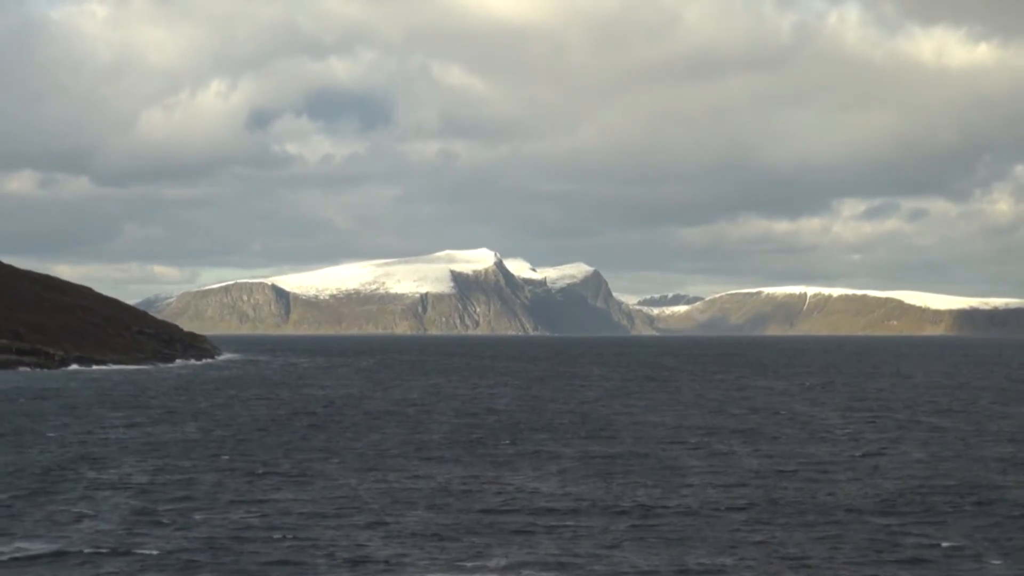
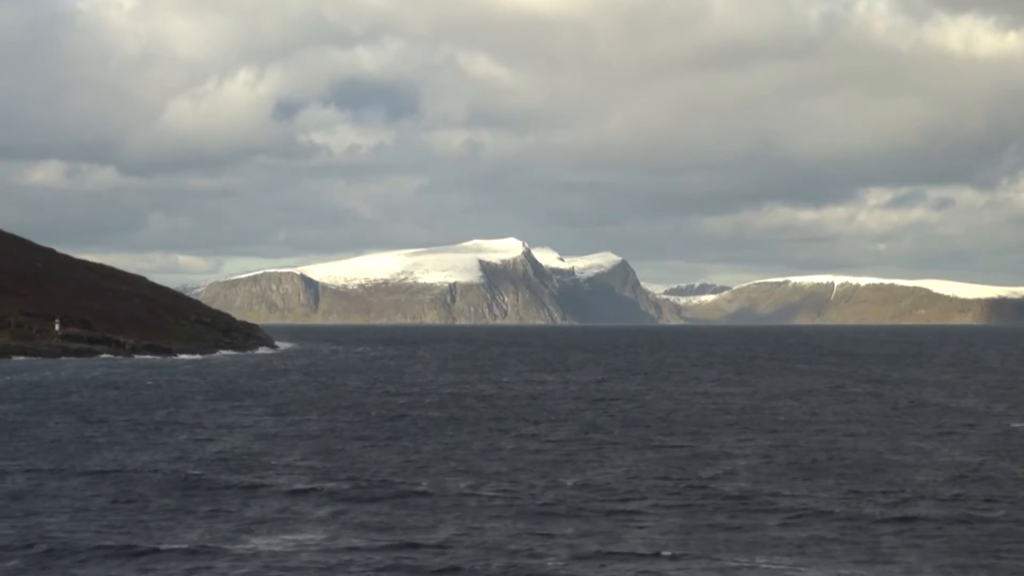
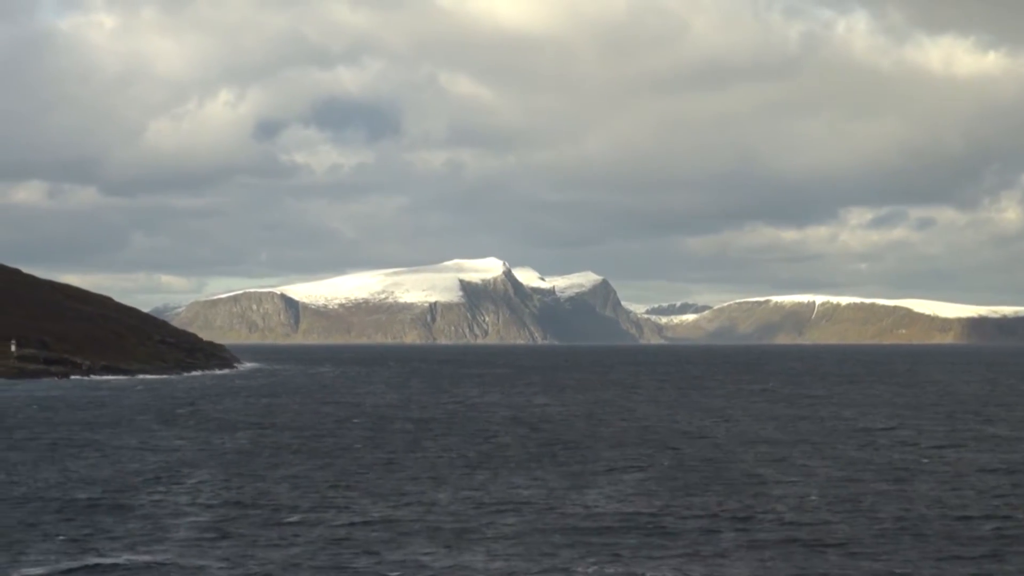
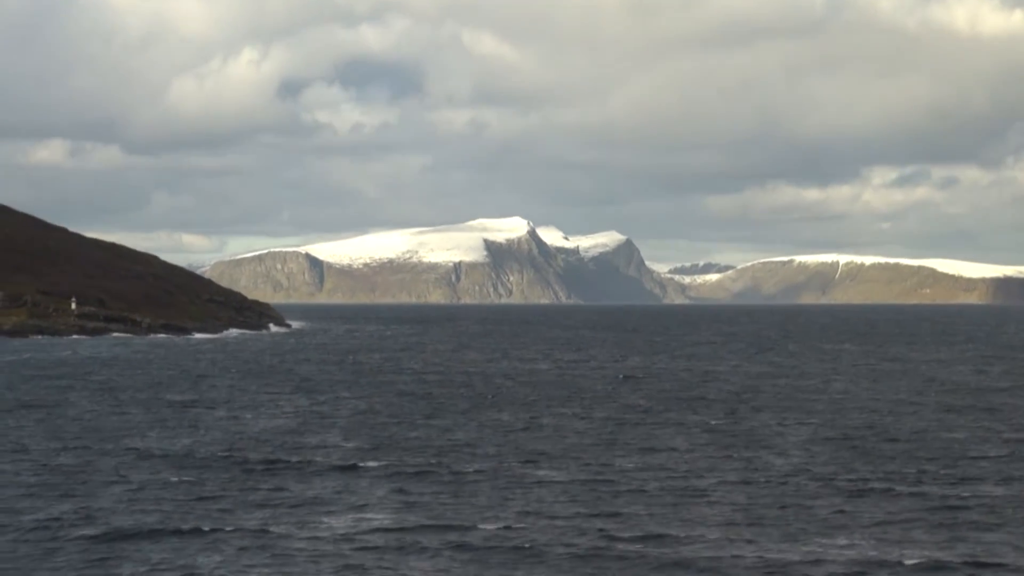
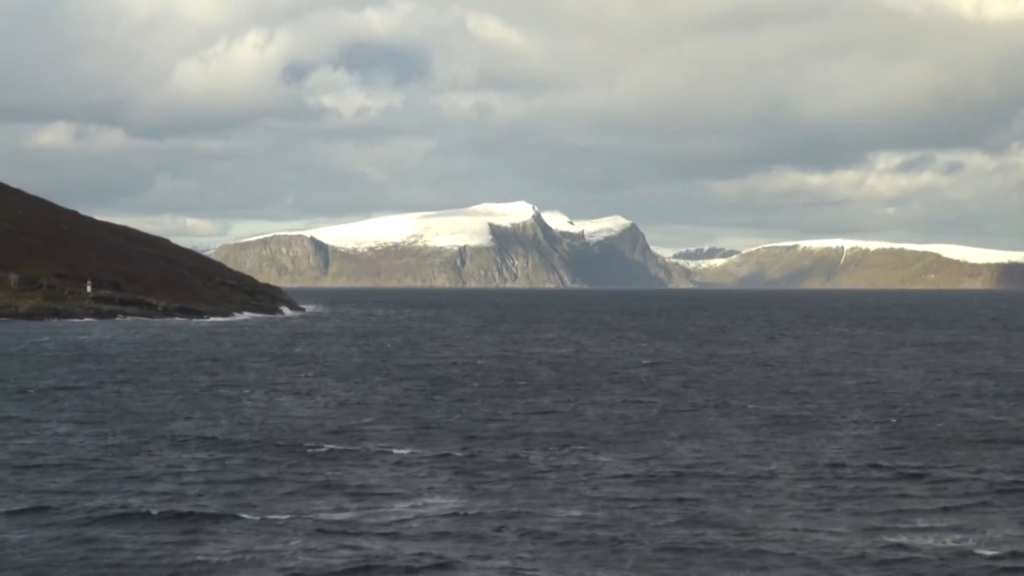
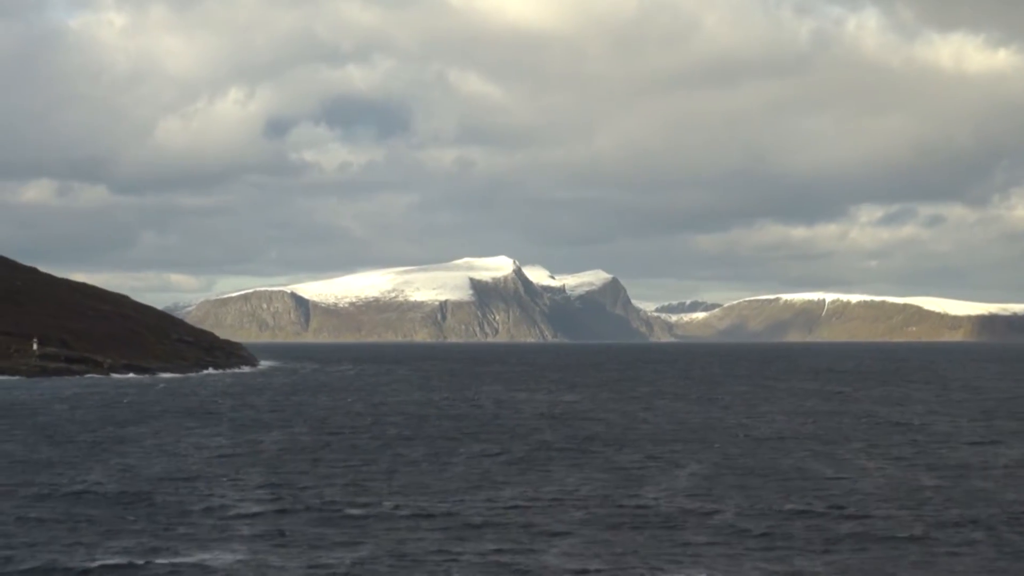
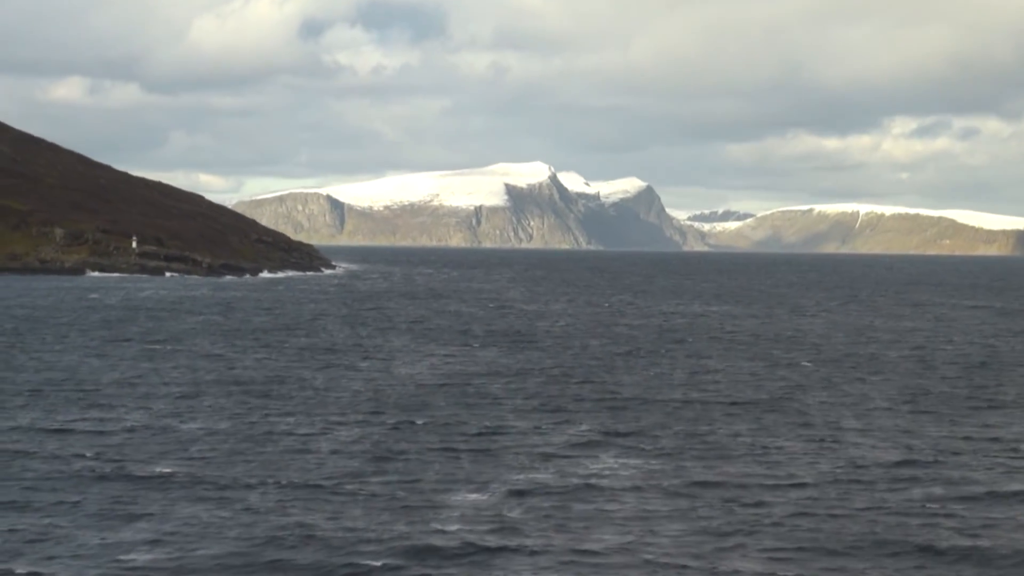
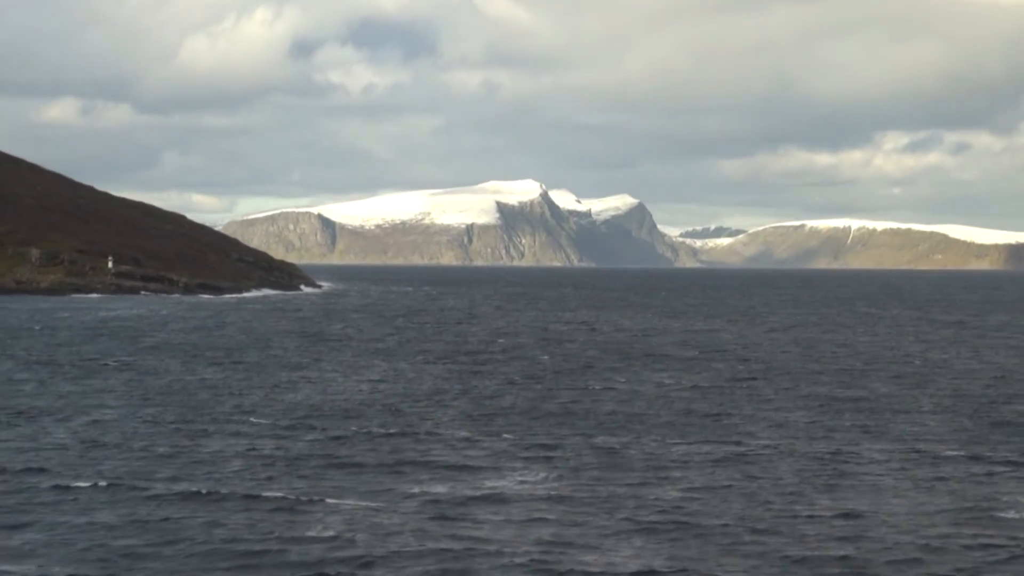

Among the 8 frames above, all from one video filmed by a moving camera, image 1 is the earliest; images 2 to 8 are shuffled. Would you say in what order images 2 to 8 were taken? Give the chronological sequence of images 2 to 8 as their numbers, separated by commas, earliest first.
3, 6, 2, 4, 5, 8, 7
